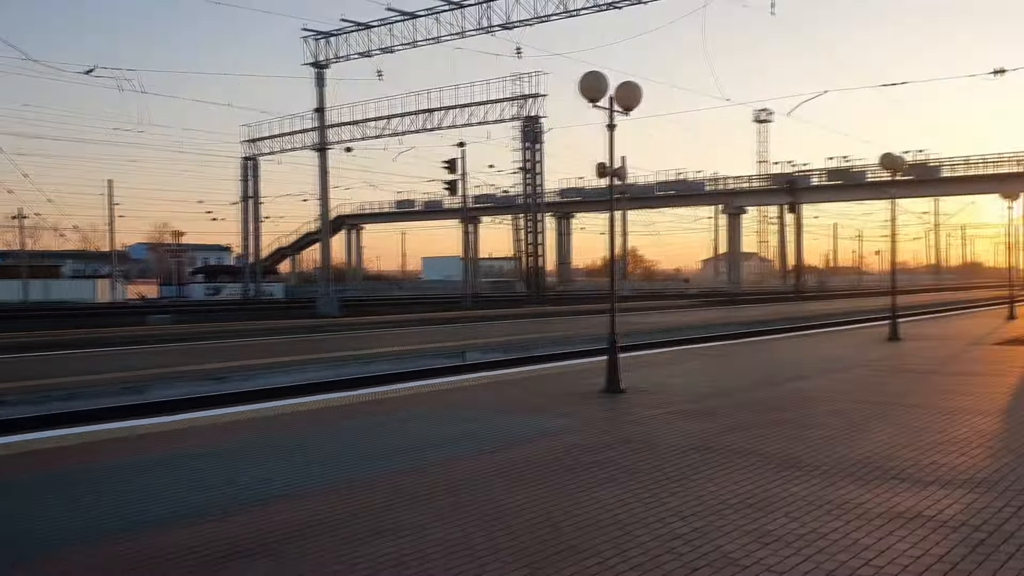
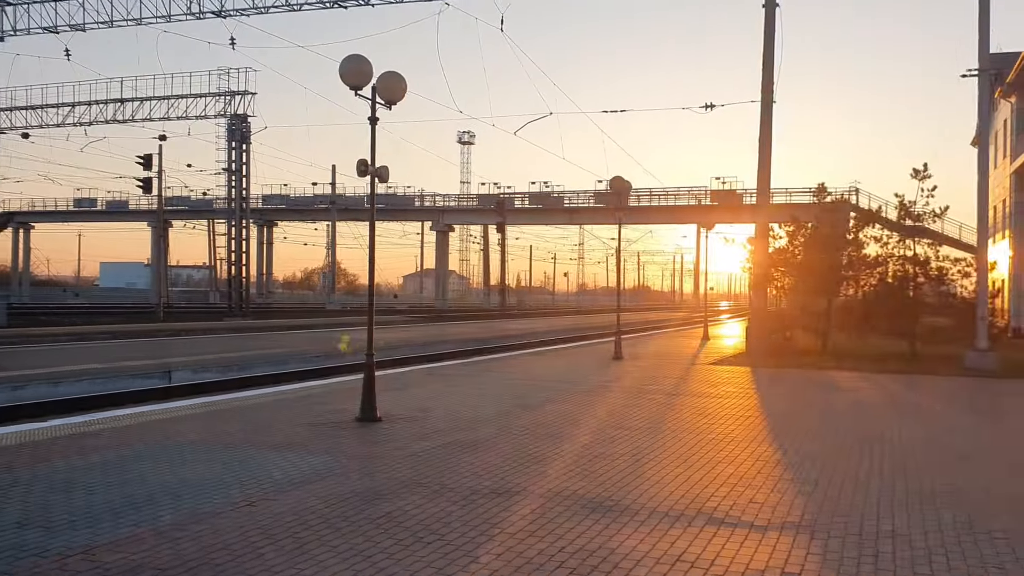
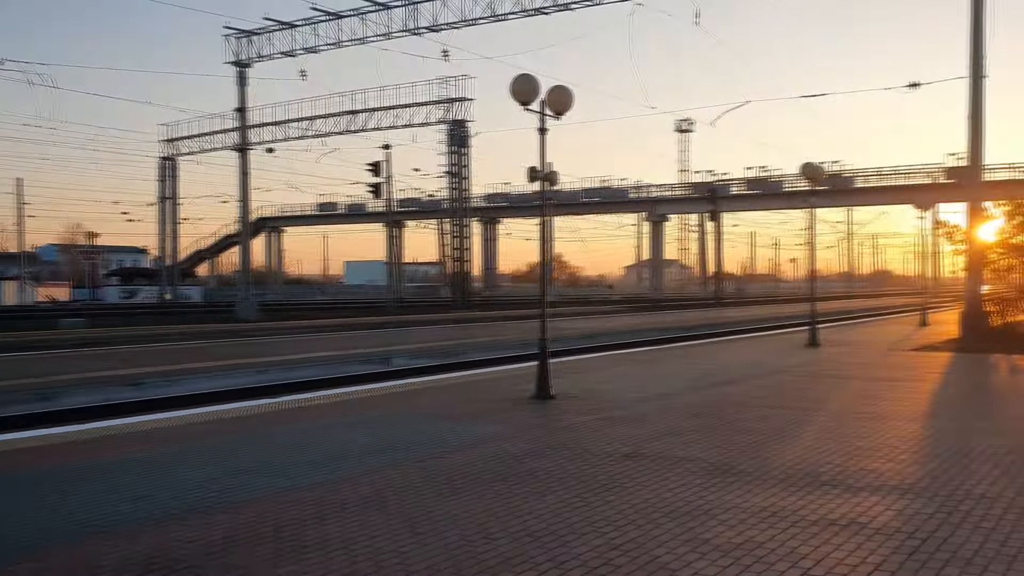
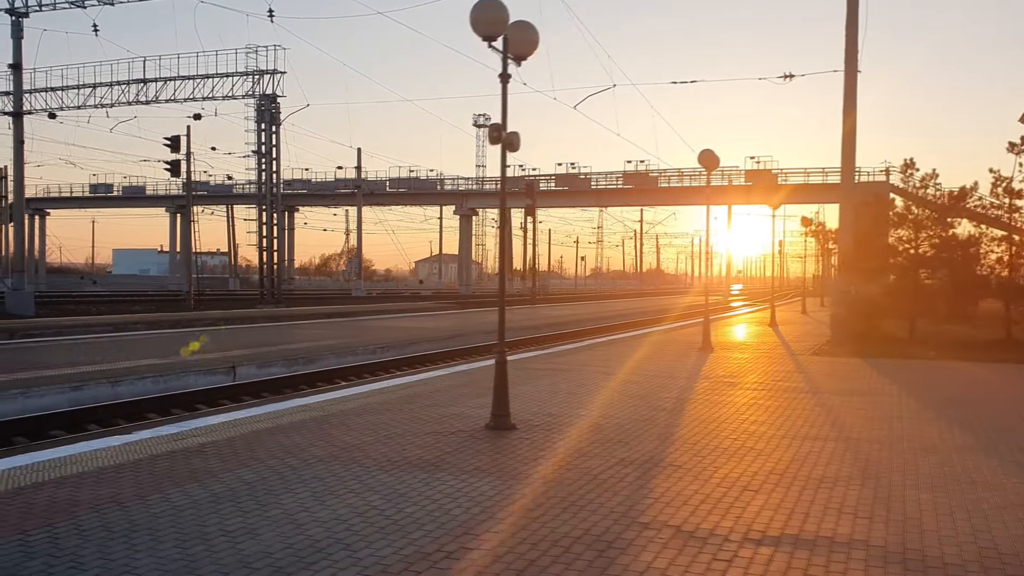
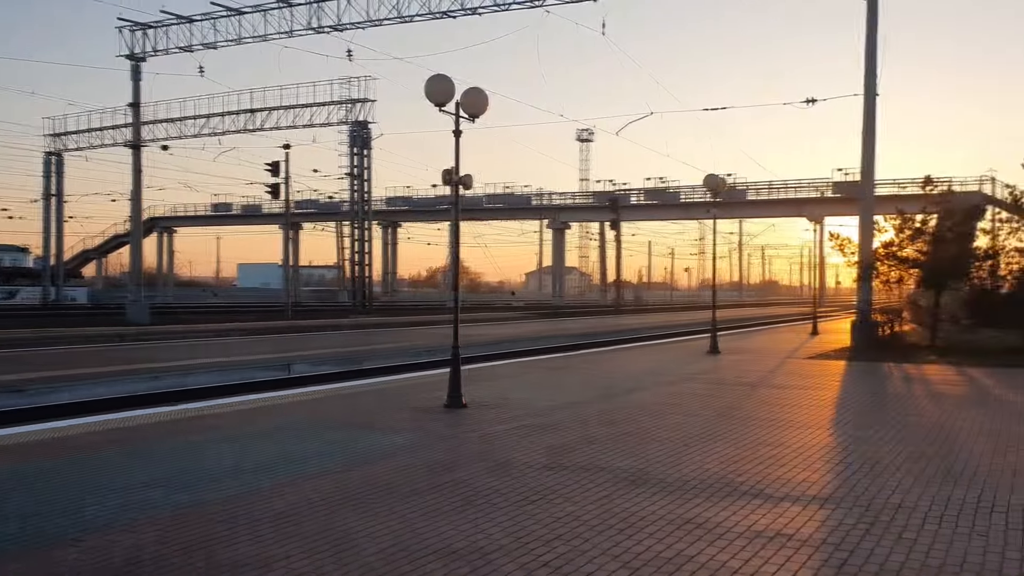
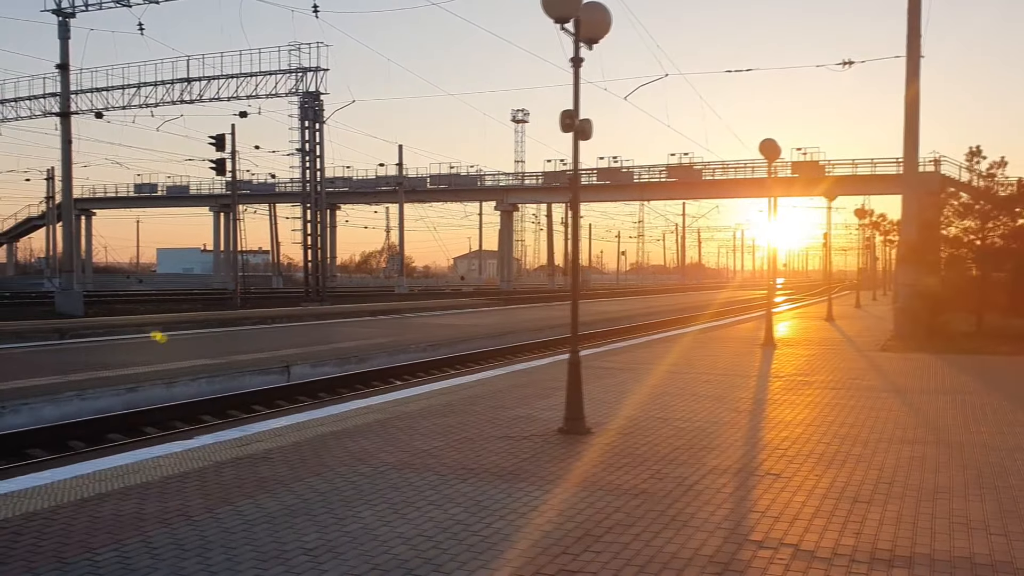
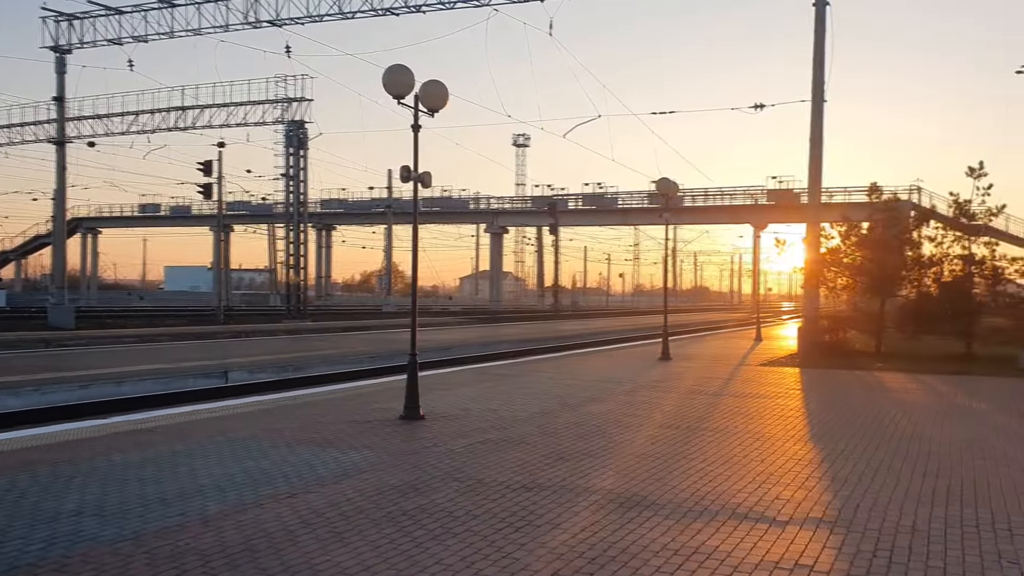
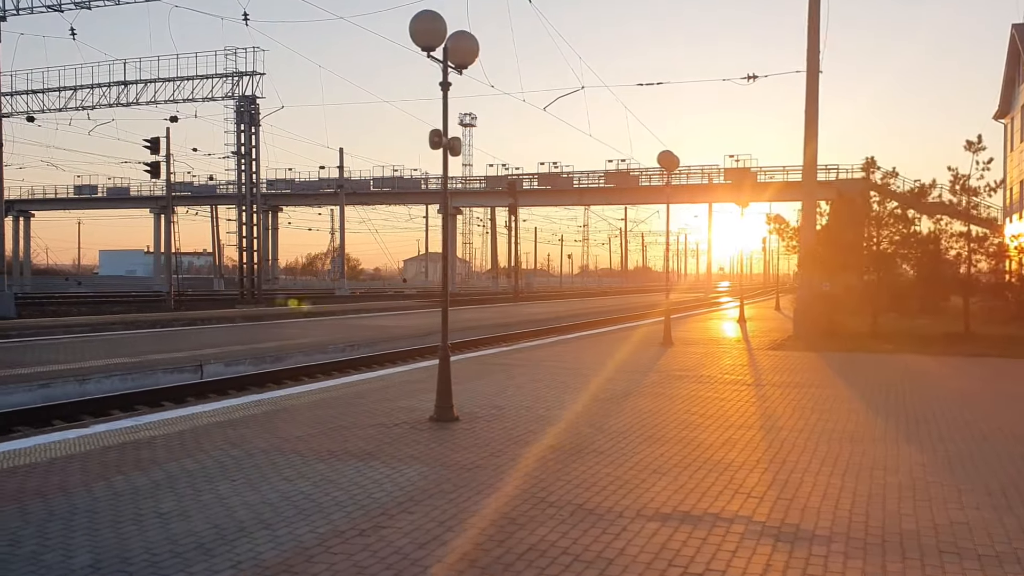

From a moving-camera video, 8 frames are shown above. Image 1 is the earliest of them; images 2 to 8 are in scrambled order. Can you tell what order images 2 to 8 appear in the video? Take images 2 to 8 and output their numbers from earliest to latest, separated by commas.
3, 5, 7, 2, 8, 4, 6
